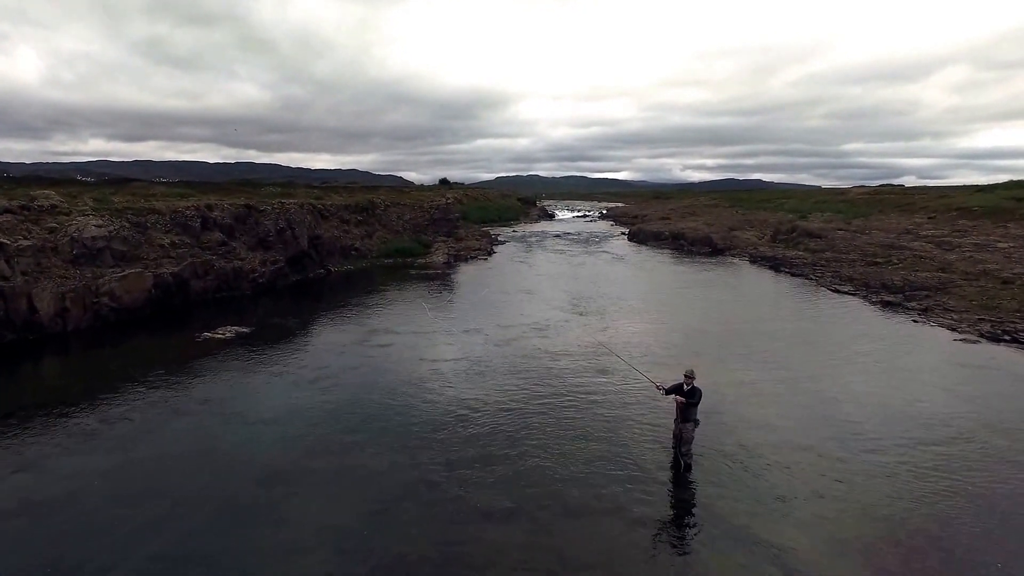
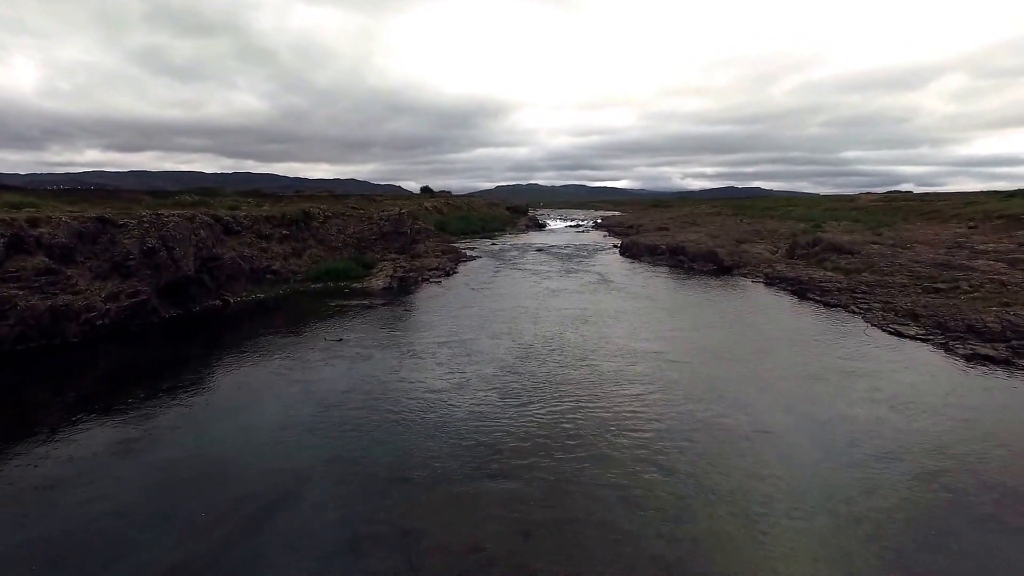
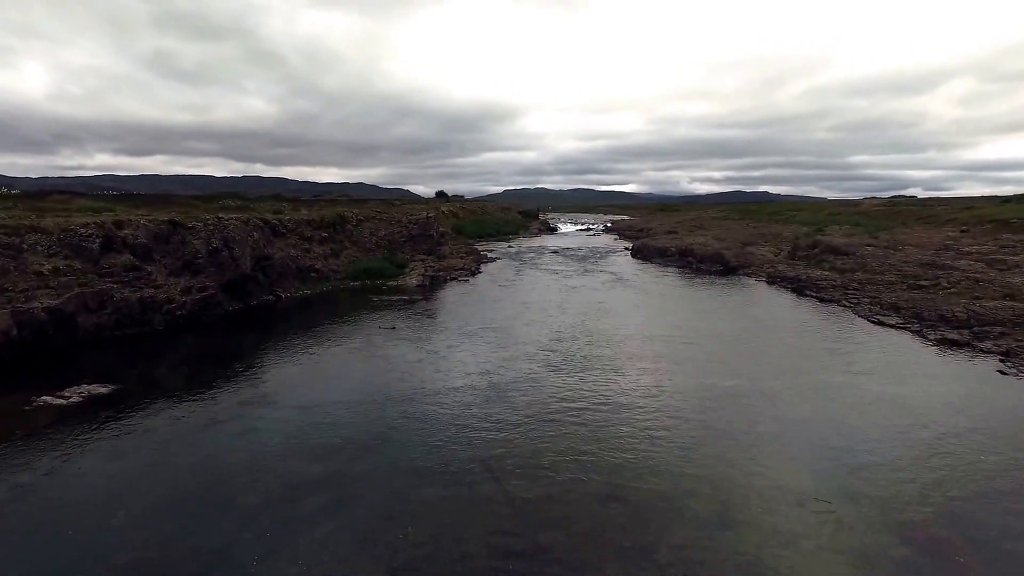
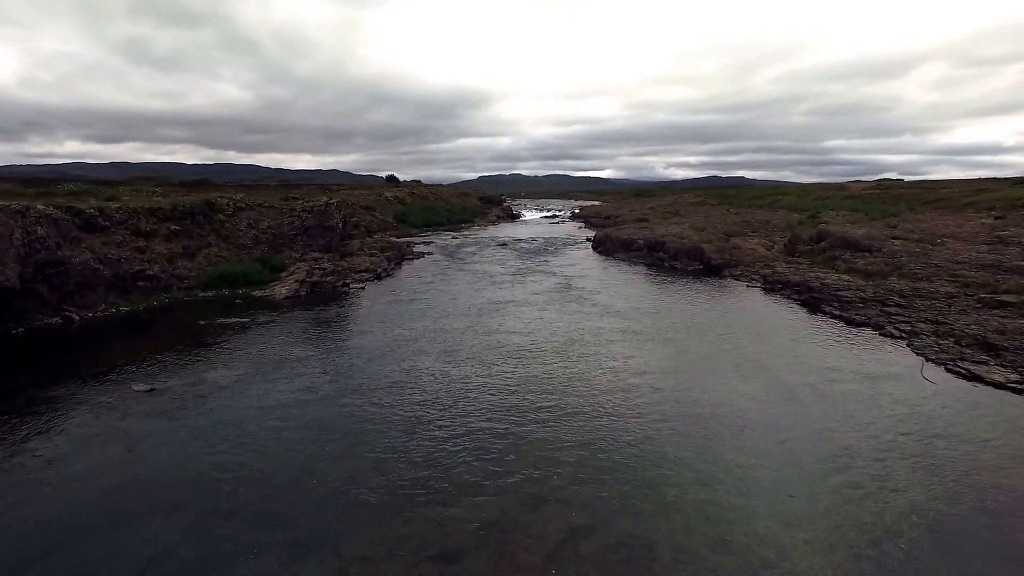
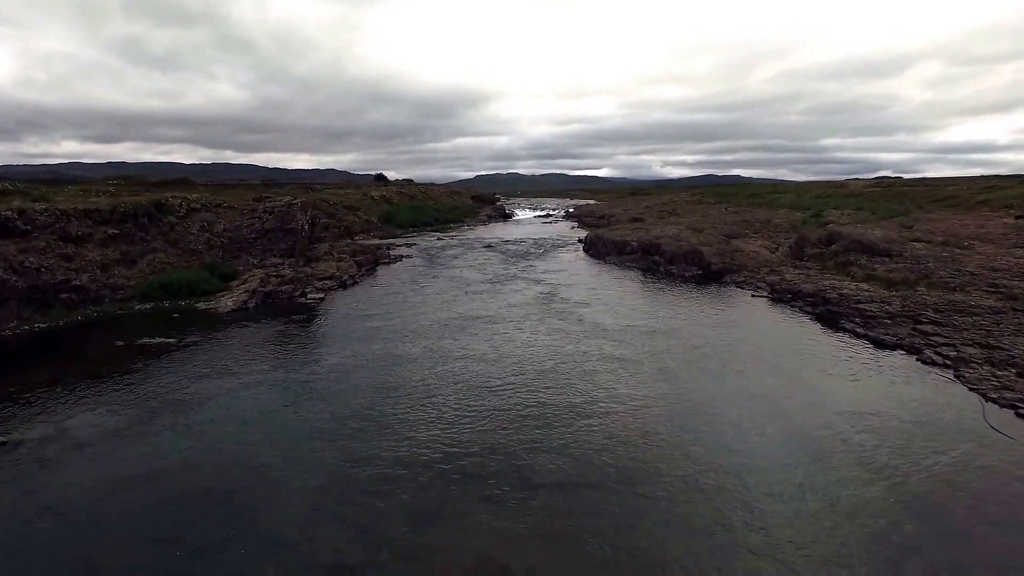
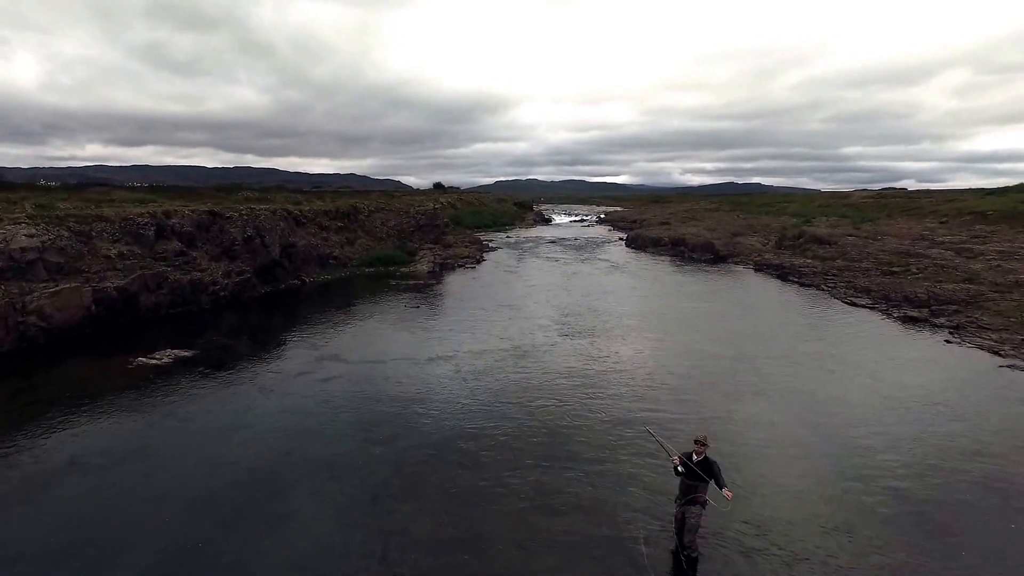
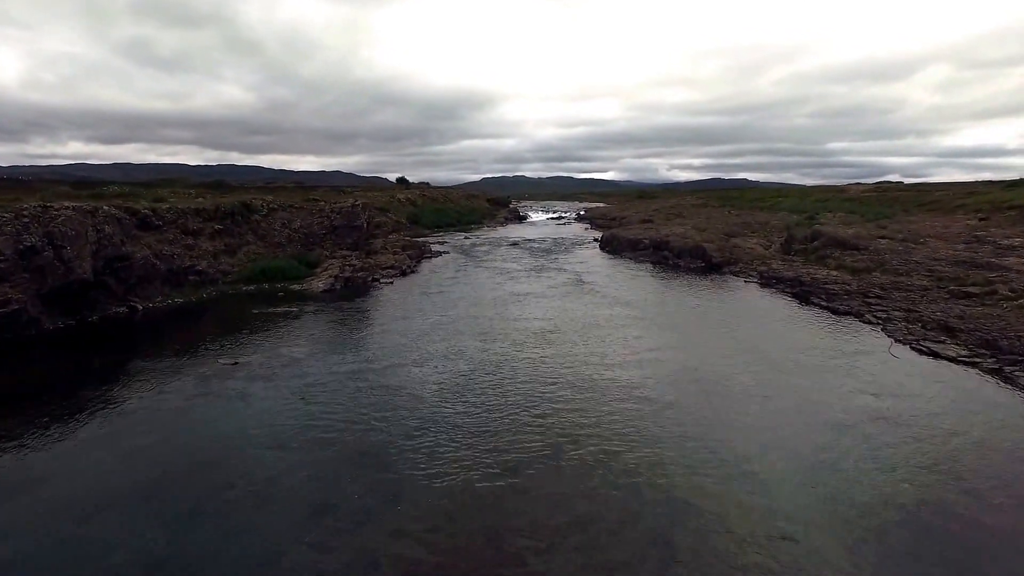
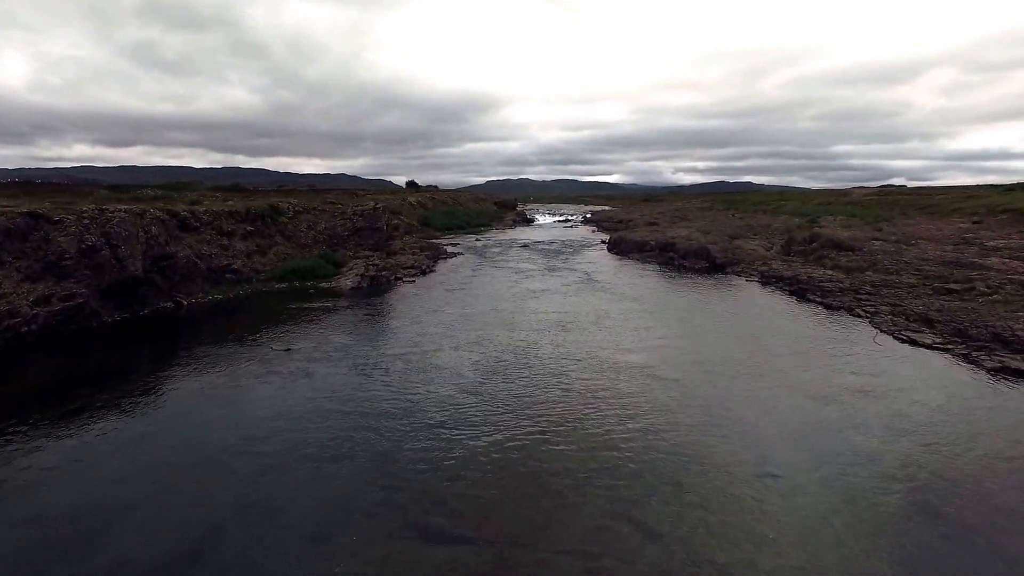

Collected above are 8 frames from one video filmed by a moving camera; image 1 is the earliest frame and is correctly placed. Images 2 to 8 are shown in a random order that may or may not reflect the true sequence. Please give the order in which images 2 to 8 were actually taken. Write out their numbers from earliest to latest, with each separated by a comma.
6, 3, 2, 8, 7, 4, 5
